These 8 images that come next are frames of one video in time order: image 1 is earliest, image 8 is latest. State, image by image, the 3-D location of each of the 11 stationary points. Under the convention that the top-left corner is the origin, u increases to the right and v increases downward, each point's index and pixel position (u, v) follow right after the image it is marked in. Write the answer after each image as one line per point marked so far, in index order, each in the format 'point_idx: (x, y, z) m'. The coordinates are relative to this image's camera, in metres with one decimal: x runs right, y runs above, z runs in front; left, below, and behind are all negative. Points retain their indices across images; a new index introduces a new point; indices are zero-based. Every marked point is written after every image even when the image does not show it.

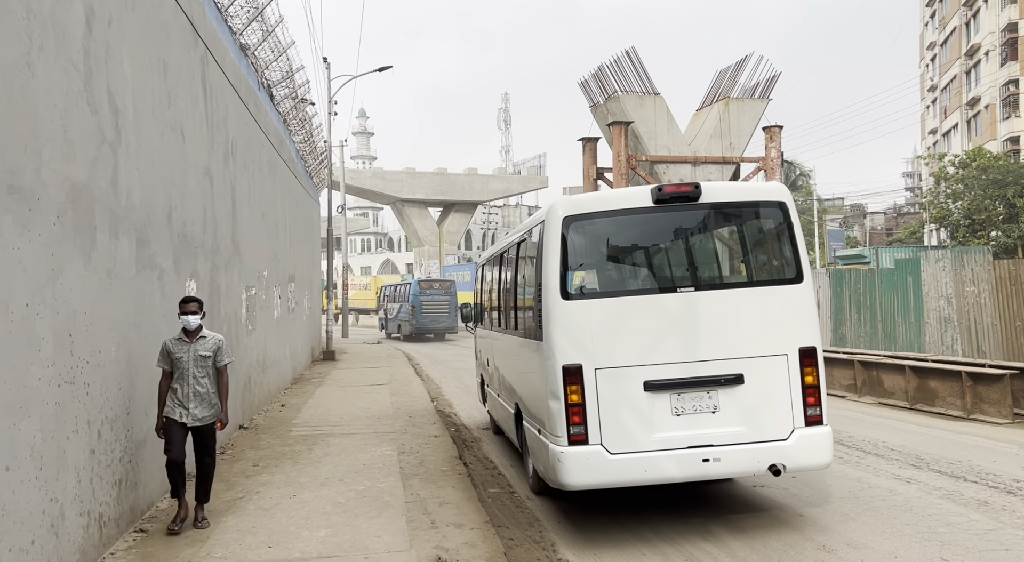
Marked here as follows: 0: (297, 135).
0: (-5.0, +3.4, +18.3) m
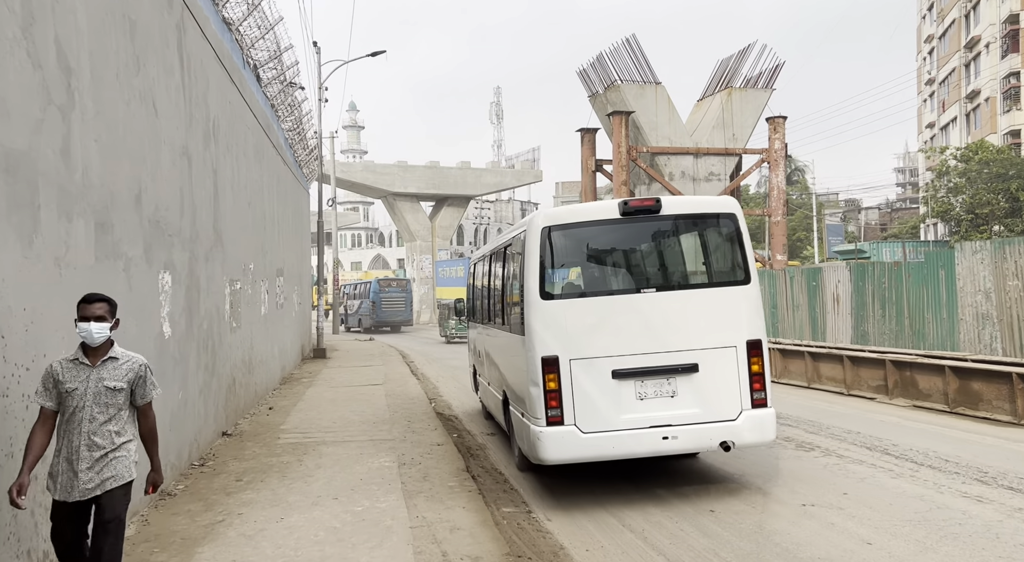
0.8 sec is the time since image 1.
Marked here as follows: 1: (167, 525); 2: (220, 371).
0: (-5.0, +3.5, +17.4) m
1: (-2.5, -1.8, +5.7) m
2: (-3.5, -1.1, +9.4) m
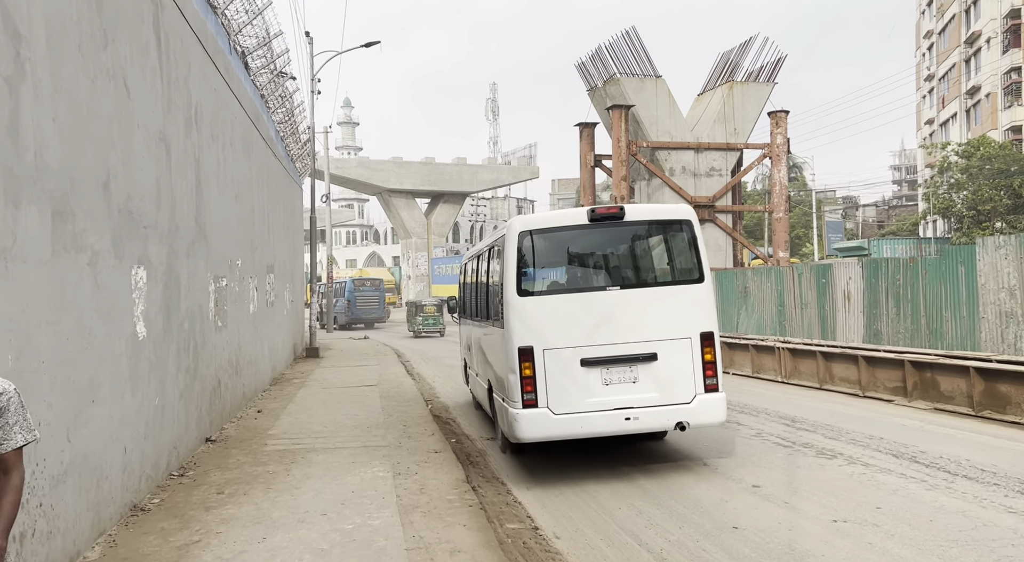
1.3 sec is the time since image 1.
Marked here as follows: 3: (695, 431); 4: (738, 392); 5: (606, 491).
0: (-5.0, +3.6, +16.8) m
1: (-2.5, -1.7, +5.2) m
2: (-3.4, -1.0, +8.8) m
3: (+2.2, -1.8, +9.4) m
4: (+3.5, -1.7, +12.2) m
5: (+0.8, -1.9, +7.0) m
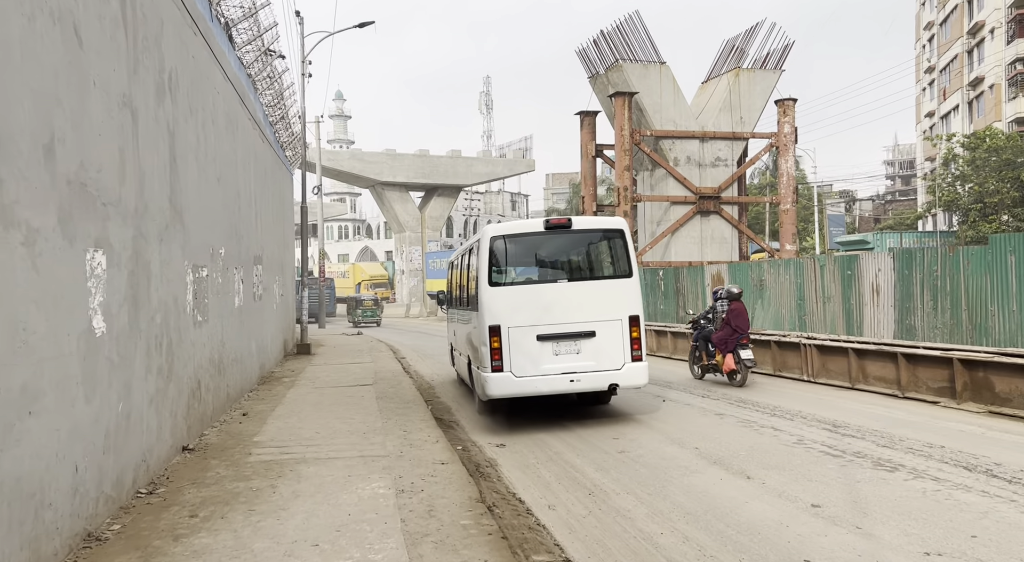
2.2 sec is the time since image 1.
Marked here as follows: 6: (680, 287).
0: (-5.0, +3.7, +15.8) m
1: (-2.3, -1.7, +4.2) m
2: (-3.3, -0.9, +7.9) m
3: (+2.3, -1.7, +8.5) m
4: (+3.6, -1.6, +11.3) m
5: (+1.0, -1.8, +6.1) m
6: (+4.1, -0.1, +19.5) m
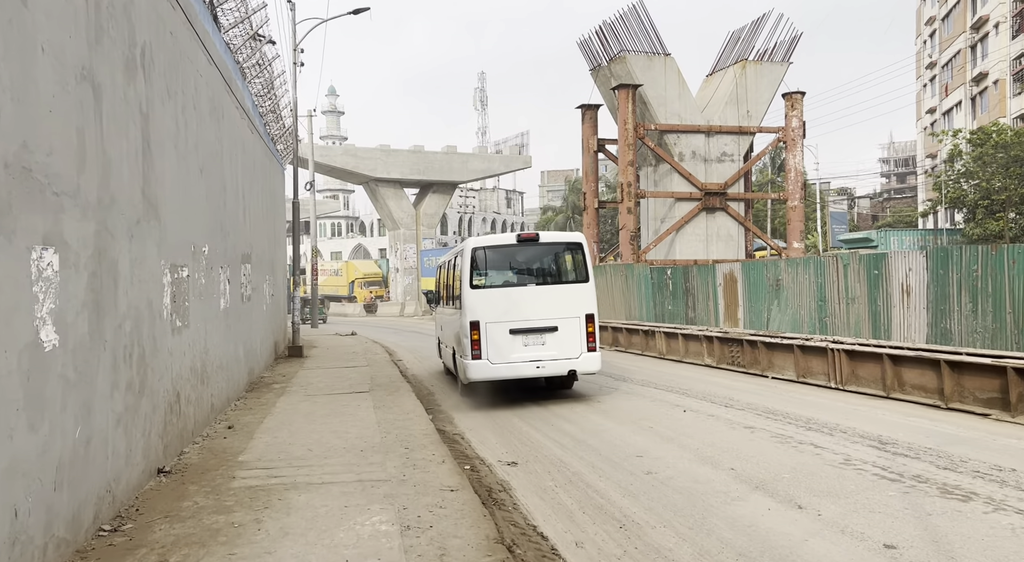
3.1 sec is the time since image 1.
0: (-4.9, +3.7, +14.9) m
1: (-2.1, -1.7, +3.4) m
2: (-3.2, -0.9, +7.0) m
3: (+2.4, -1.7, +7.6) m
4: (+3.7, -1.6, +10.5) m
5: (+1.2, -1.8, +5.2) m
6: (+4.2, -0.1, +18.6) m
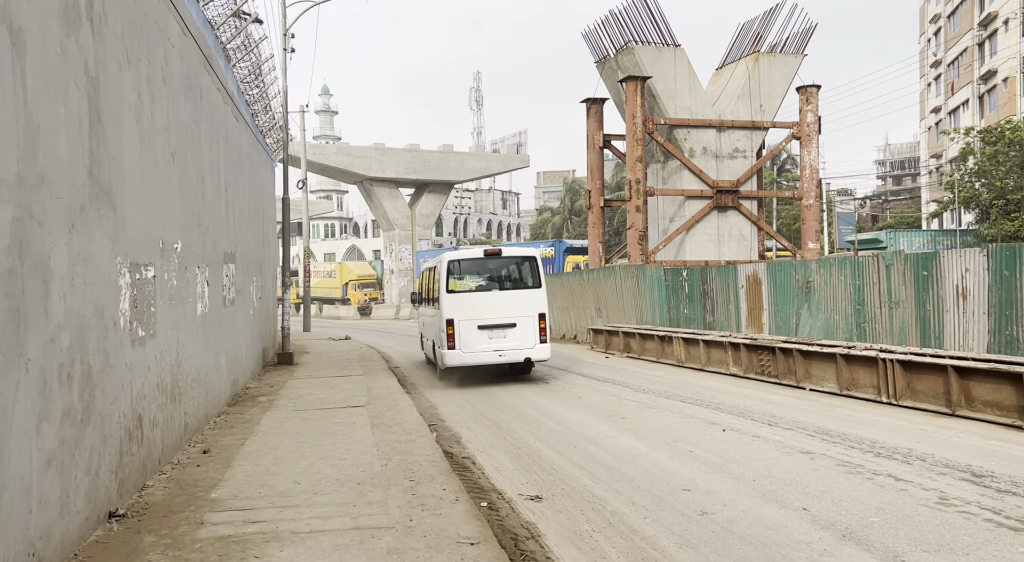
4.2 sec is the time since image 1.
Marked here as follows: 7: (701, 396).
0: (-4.7, +3.7, +13.7) m
1: (-1.9, -1.7, +2.1) m
2: (-2.9, -1.0, +5.7) m
3: (+2.6, -1.7, +6.4) m
4: (+3.9, -1.6, +9.3) m
5: (+1.4, -1.8, +4.0) m
6: (+4.3, -0.2, +17.4) m
7: (+2.8, -1.7, +11.8) m
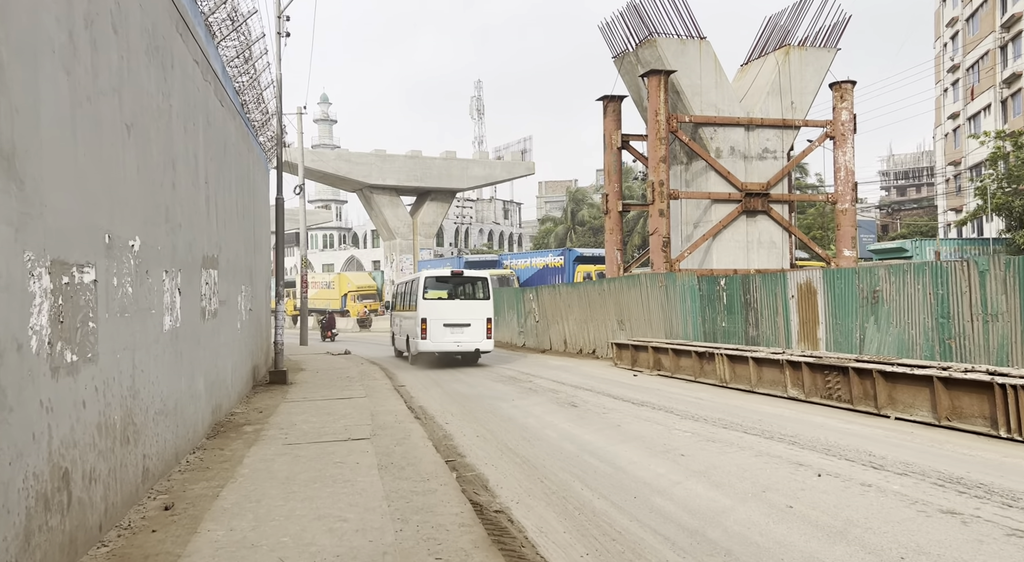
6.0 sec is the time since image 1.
0: (-4.3, +3.6, +11.9) m
1: (-1.5, -1.7, +0.3) m
2: (-2.5, -1.0, +3.9) m
3: (+3.0, -1.7, +4.6) m
4: (+4.3, -1.7, +7.5) m
5: (+1.8, -1.8, +2.2) m
6: (+4.7, -0.4, +15.7) m
7: (+3.2, -1.8, +10.0) m
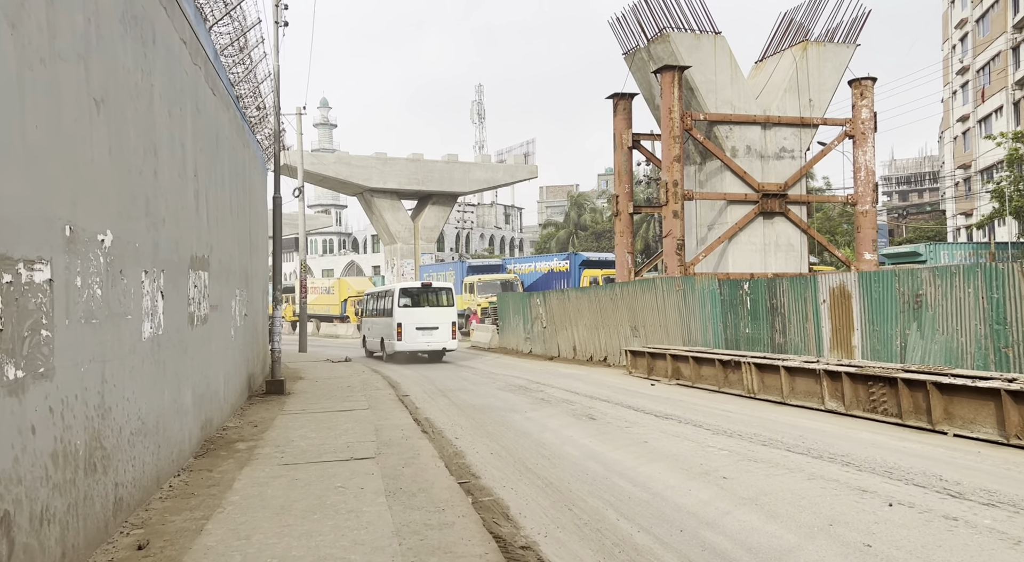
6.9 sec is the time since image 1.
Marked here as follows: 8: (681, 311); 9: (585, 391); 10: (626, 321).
0: (-4.1, +3.5, +11.0) m
1: (-1.2, -1.6, -0.6) m
2: (-2.3, -1.0, +3.0) m
3: (+3.3, -1.7, +3.7) m
4: (+4.5, -1.7, +6.6) m
5: (+2.0, -1.8, +1.3) m
6: (+4.9, -0.4, +14.7) m
7: (+3.4, -1.8, +9.0) m
8: (+3.7, -0.7, +17.5) m
9: (+1.5, -2.2, +15.7) m
10: (+2.9, -1.0, +19.9) m
